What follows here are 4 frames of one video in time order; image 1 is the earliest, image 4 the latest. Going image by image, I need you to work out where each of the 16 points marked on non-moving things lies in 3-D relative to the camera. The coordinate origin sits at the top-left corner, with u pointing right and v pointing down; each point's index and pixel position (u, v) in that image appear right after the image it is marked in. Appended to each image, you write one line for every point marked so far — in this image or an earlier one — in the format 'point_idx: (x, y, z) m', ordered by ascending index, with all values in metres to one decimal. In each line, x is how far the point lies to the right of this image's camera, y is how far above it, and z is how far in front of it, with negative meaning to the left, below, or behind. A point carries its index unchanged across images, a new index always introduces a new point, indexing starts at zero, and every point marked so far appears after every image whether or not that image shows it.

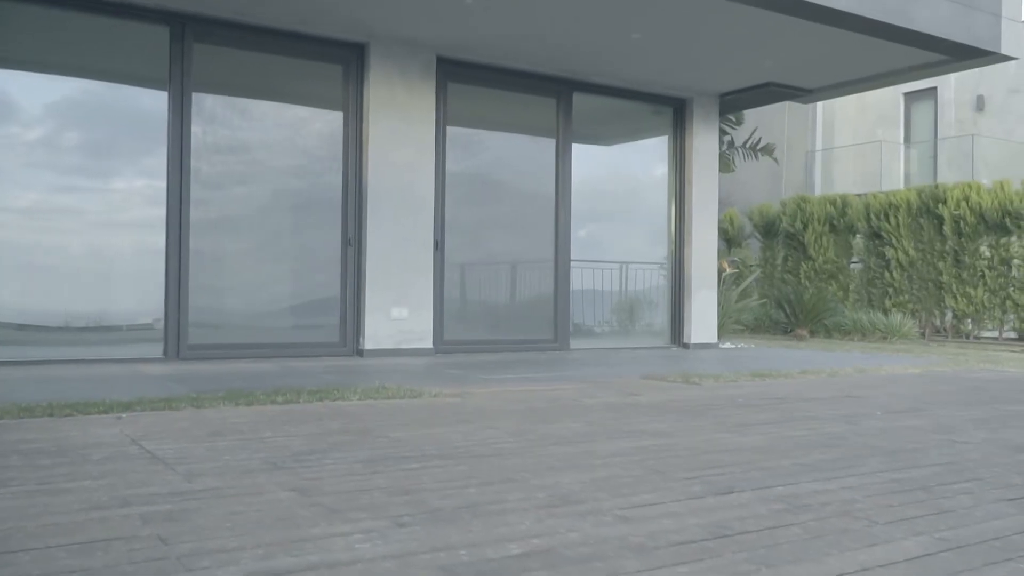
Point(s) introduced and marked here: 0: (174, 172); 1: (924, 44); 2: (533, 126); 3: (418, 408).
0: (-3.0, +0.9, +8.1) m
1: (+4.2, +2.5, +9.6) m
2: (+0.2, +1.8, +10.5) m
3: (-0.5, -0.7, +5.3) m
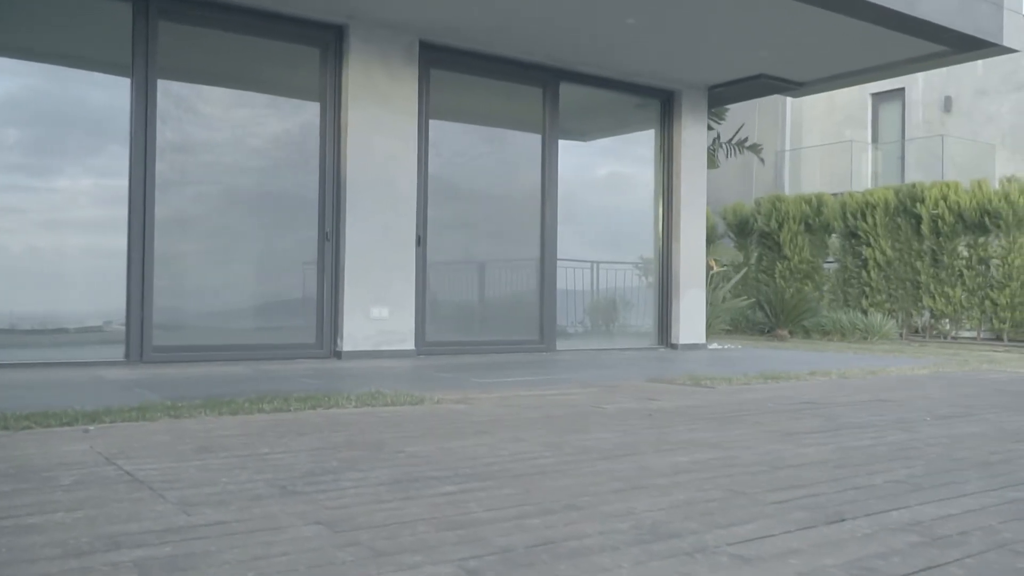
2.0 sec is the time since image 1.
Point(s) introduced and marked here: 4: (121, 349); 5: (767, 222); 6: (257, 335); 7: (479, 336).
0: (-3.0, +0.9, +7.5) m
1: (+4.1, +2.5, +9.2) m
2: (+0.1, +1.8, +10.0) m
3: (-0.4, -0.6, +4.7) m
4: (-3.1, -0.5, +7.5) m
5: (+4.3, +1.1, +16.1) m
6: (-2.2, -0.4, +8.1) m
7: (-0.4, -0.5, +9.6) m
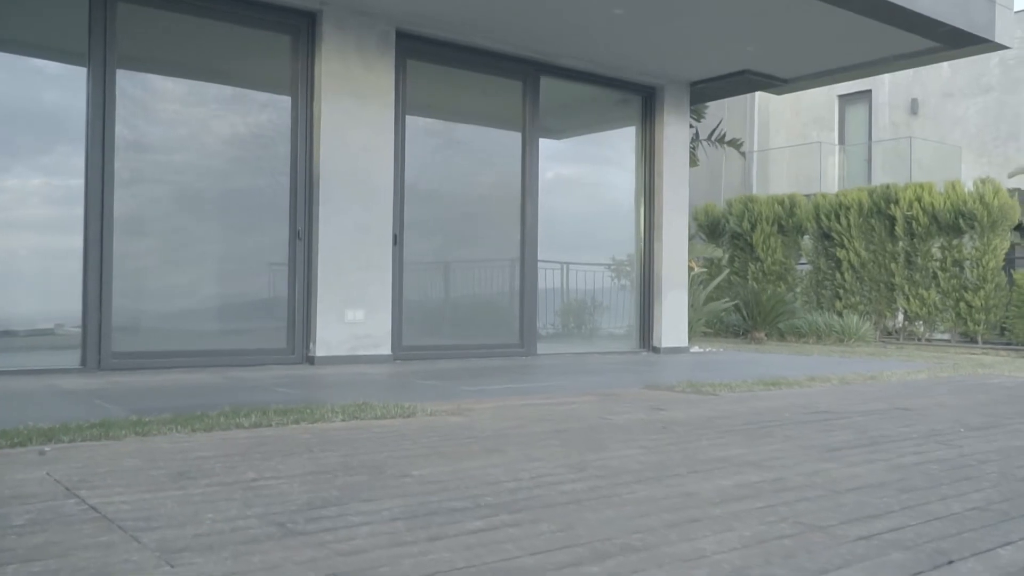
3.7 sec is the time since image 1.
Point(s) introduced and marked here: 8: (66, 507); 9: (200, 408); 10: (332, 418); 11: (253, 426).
0: (-3.1, +0.9, +6.9) m
1: (+3.9, +2.5, +9.0) m
2: (-0.1, +1.8, +9.6) m
3: (-0.4, -0.7, +4.3) m
4: (-3.2, -0.5, +6.9) m
5: (+3.9, +1.1, +15.9) m
6: (-2.3, -0.4, +7.6) m
7: (-0.5, -0.5, +9.2) m
8: (-1.3, -0.6, +2.7) m
9: (-1.7, -0.6, +5.1) m
10: (-0.9, -0.6, +4.6) m
11: (-1.2, -0.6, +4.4) m
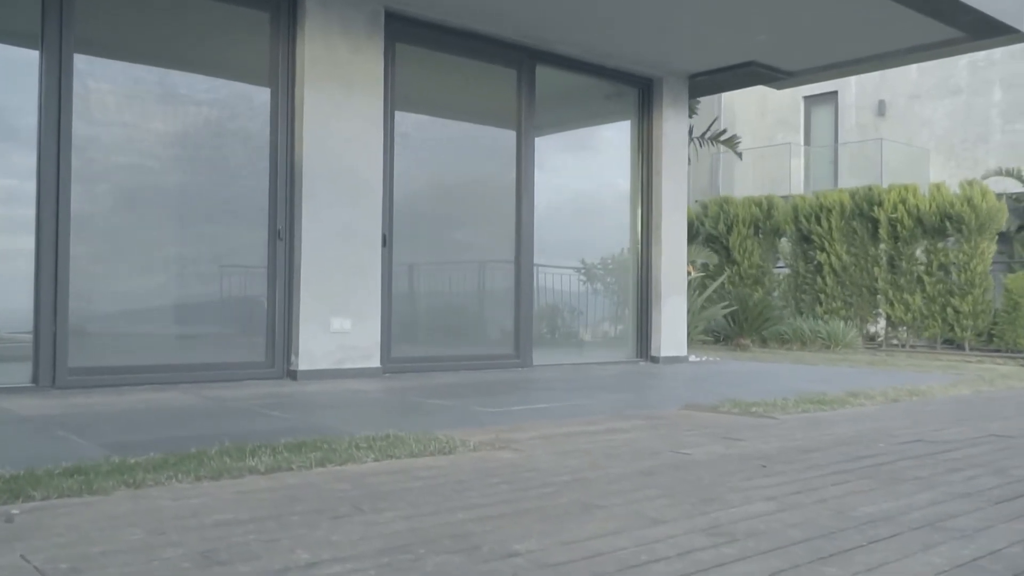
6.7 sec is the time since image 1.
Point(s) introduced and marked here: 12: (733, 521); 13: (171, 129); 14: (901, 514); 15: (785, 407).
0: (-2.9, +0.8, +6.0) m
1: (+3.9, +2.4, +8.5) m
2: (-0.1, +1.7, +8.8) m
3: (-0.1, -0.7, +3.5) m
4: (-3.1, -0.5, +5.9) m
5: (+3.5, +1.0, +15.3) m
6: (-2.2, -0.5, +6.7) m
7: (-0.5, -0.6, +8.4) m
8: (-0.9, -0.7, +1.9) m
9: (-1.4, -0.7, +4.2) m
10: (-0.6, -0.7, +3.8) m
11: (-0.9, -0.7, +3.5) m
12: (+0.7, -0.7, +2.8) m
13: (-2.4, +1.2, +6.6) m
14: (+1.2, -0.7, +2.9) m
15: (+1.8, -0.8, +5.9) m
